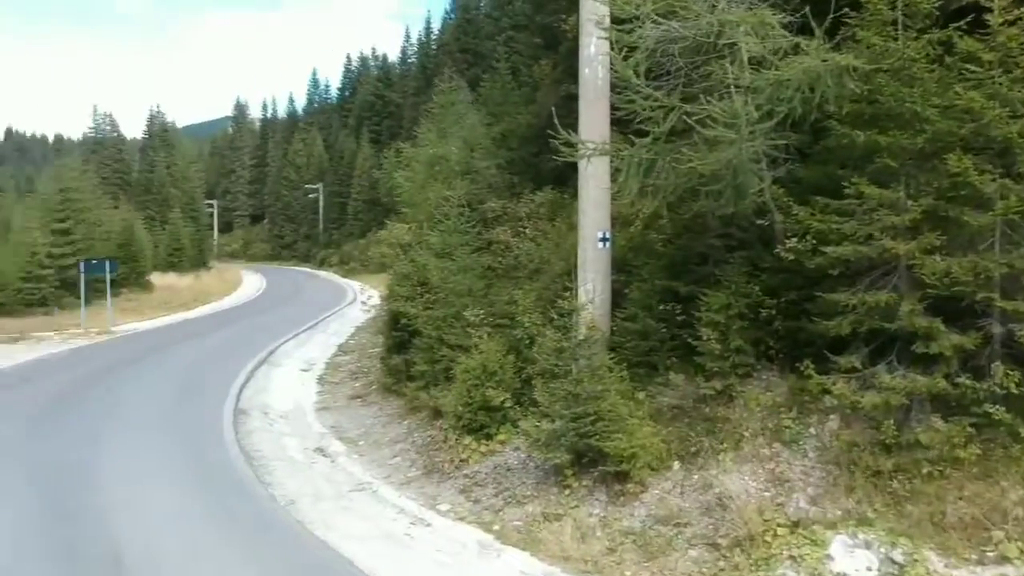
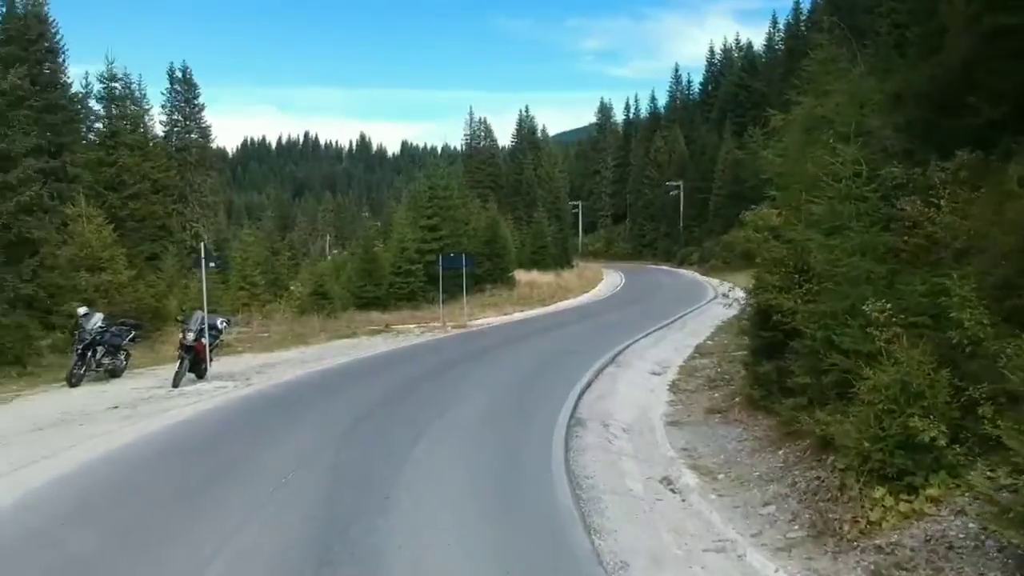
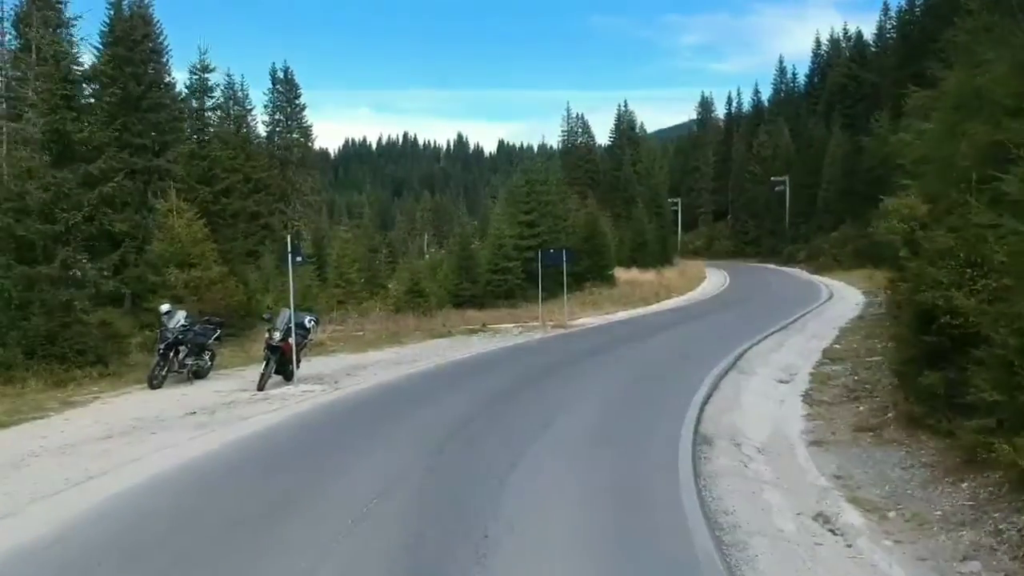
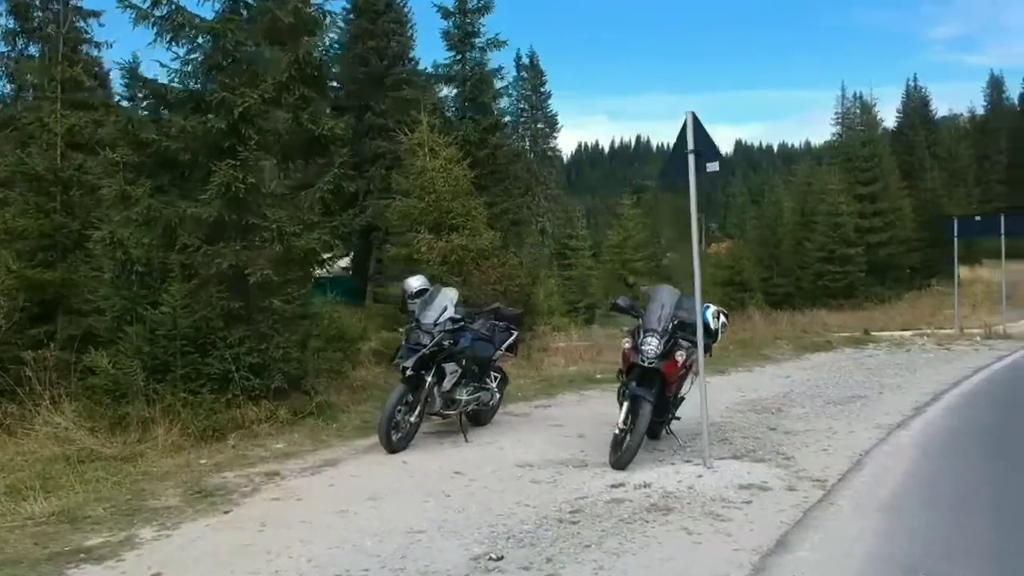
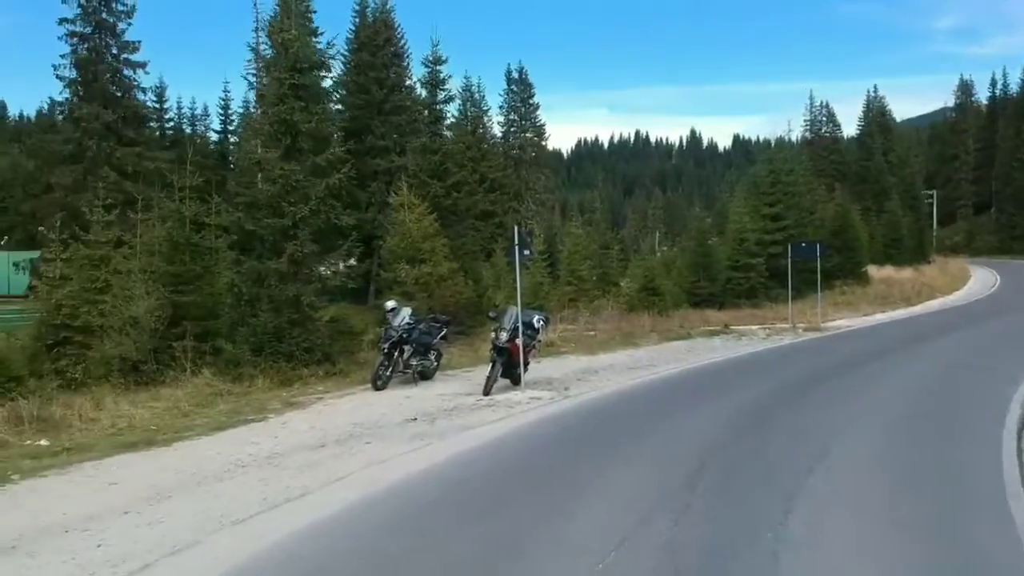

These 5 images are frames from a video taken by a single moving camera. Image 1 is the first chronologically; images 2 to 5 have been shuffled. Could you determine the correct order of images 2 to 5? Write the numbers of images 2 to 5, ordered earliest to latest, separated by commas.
2, 3, 5, 4
